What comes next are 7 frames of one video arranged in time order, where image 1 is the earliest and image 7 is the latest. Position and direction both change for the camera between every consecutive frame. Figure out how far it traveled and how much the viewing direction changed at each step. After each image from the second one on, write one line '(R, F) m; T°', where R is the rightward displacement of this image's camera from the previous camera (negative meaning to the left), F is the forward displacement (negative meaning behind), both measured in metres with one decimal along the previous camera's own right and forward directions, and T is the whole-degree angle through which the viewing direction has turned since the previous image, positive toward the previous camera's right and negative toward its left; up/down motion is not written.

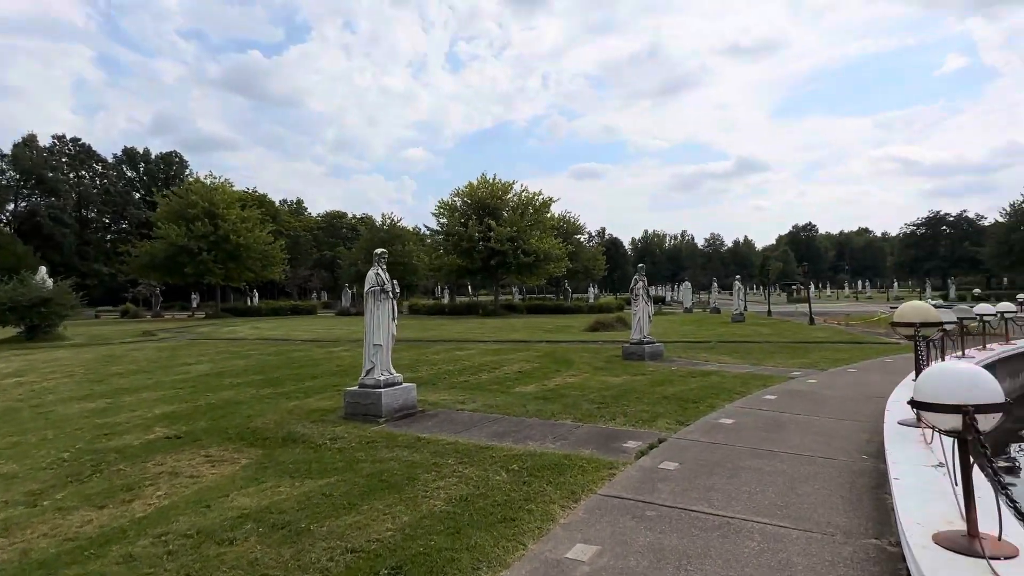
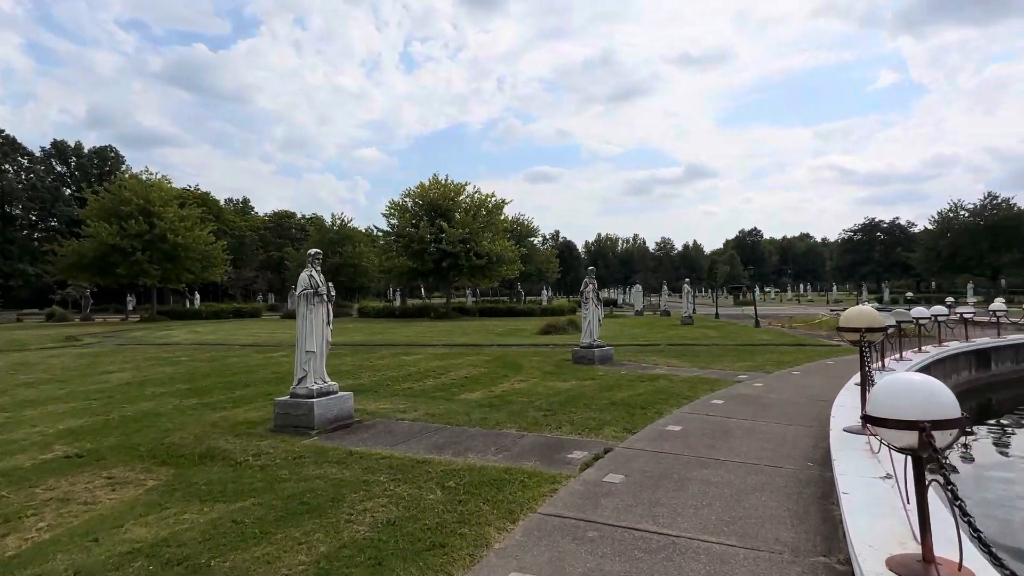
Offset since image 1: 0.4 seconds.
(+0.1, +0.3) m; +4°
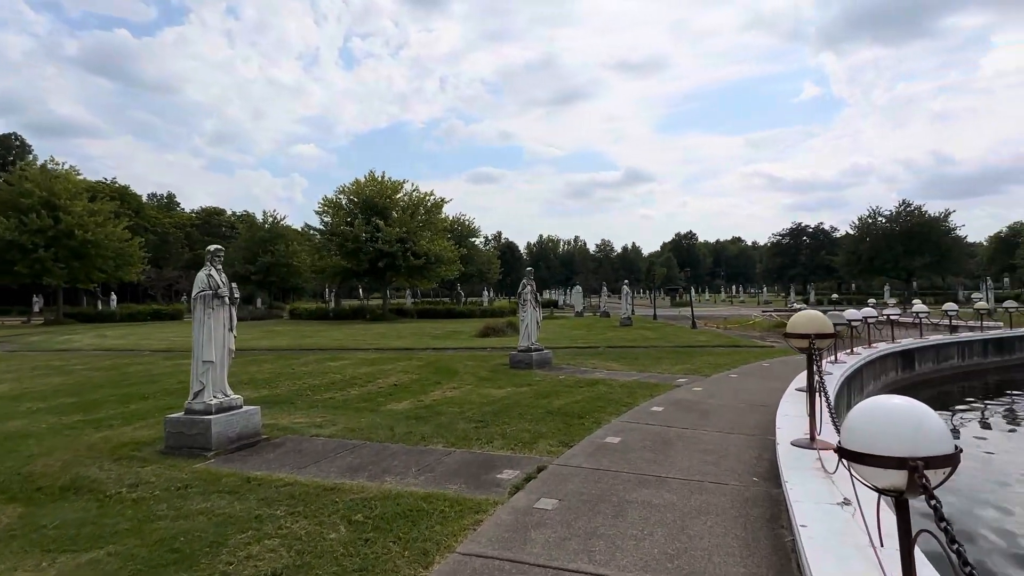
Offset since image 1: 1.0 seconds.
(+0.2, +0.6) m; +6°
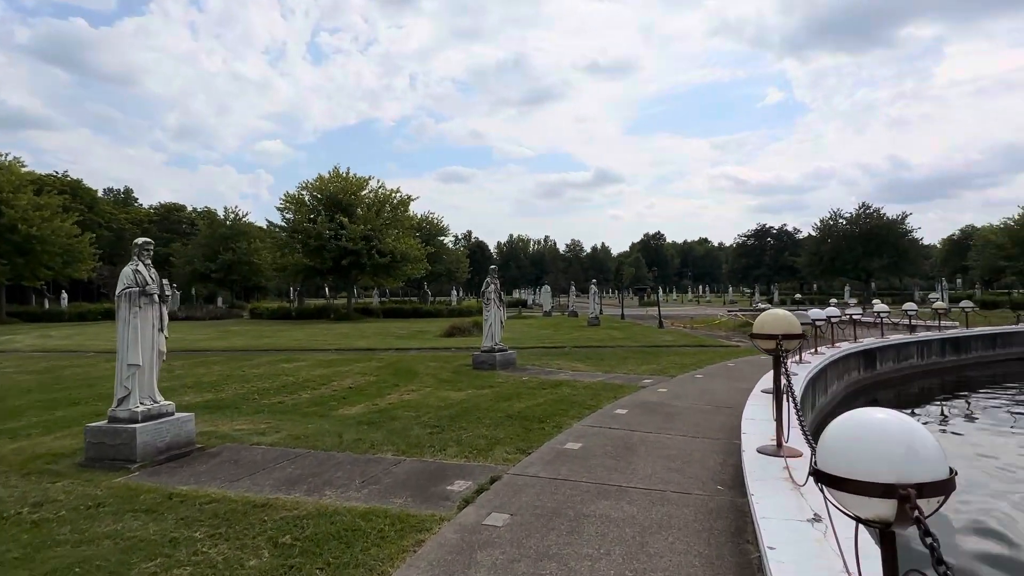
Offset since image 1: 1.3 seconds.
(+0.2, +0.4) m; +3°
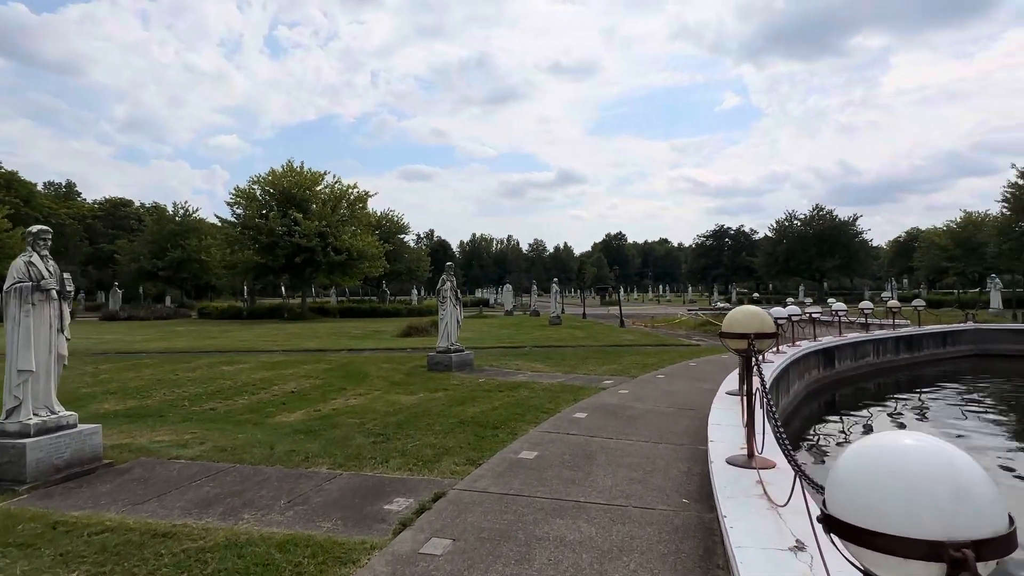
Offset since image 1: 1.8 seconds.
(+0.1, +0.5) m; +4°
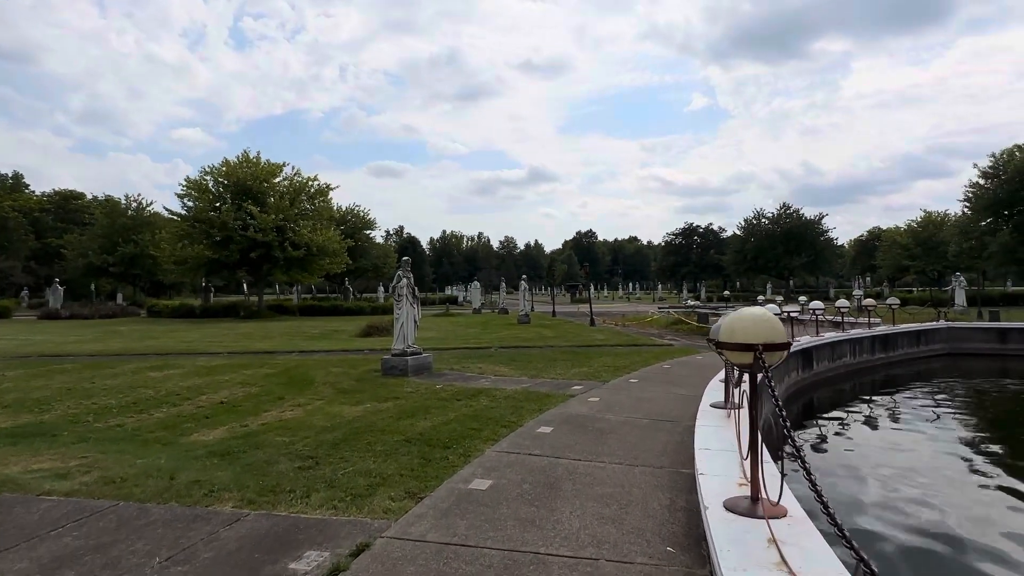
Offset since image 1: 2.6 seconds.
(+0.2, +0.9) m; +3°
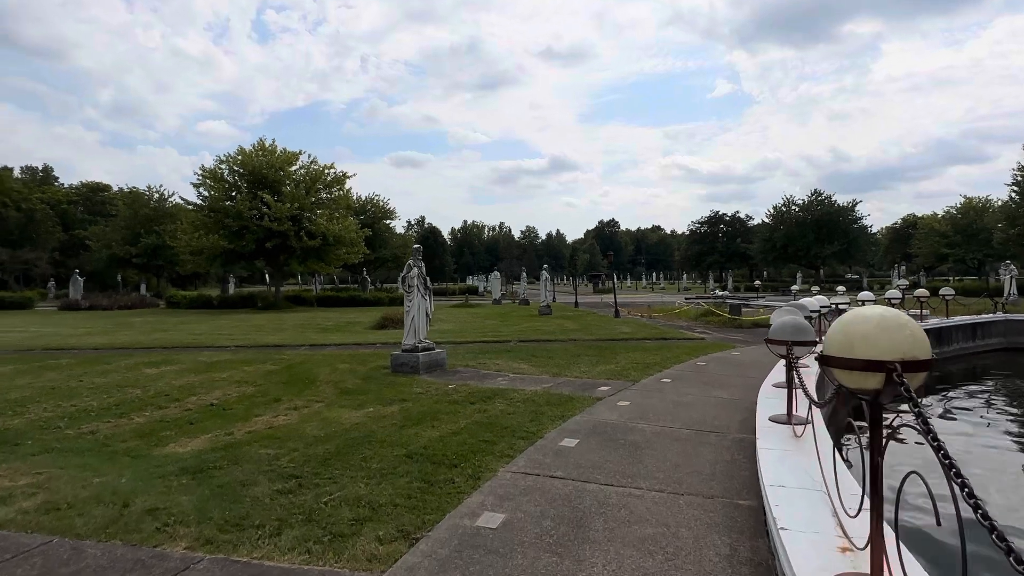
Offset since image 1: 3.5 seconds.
(0.0, +0.9) m; -2°
